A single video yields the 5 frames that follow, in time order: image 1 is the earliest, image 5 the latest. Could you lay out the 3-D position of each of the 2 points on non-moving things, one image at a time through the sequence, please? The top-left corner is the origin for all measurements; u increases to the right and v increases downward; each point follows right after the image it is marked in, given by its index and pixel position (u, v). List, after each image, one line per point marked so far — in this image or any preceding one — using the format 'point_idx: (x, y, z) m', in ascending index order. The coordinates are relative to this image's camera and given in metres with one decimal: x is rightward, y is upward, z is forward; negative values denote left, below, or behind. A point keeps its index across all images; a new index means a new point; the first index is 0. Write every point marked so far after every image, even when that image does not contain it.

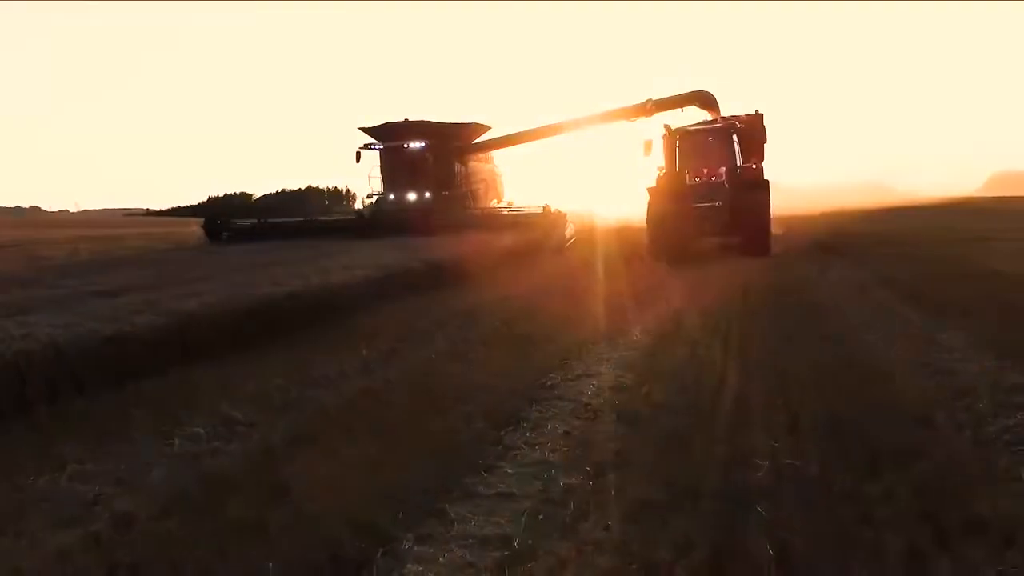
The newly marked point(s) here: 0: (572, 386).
0: (+0.4, -0.7, +5.6) m
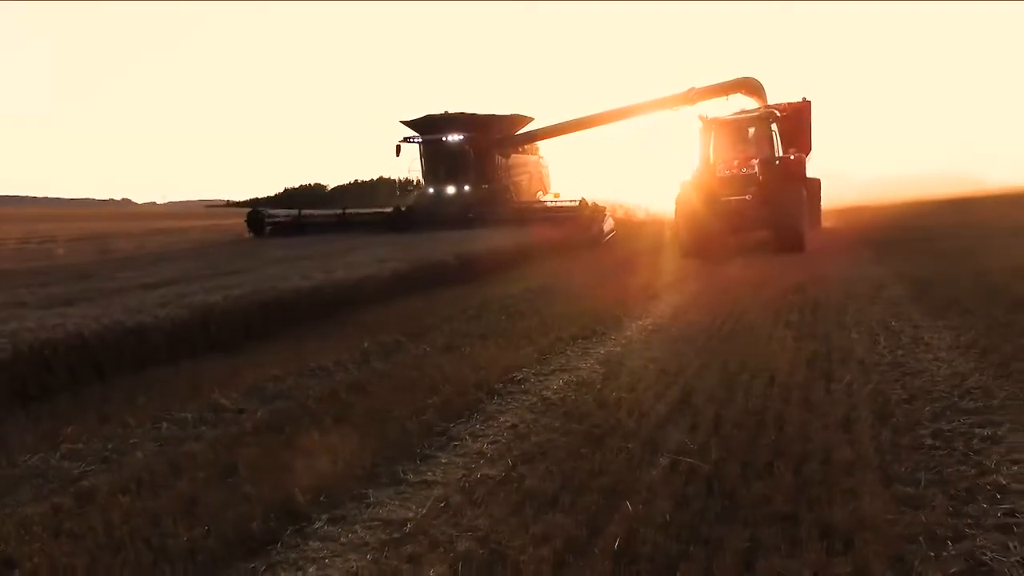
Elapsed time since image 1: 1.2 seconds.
0: (+0.2, -0.7, +5.8) m
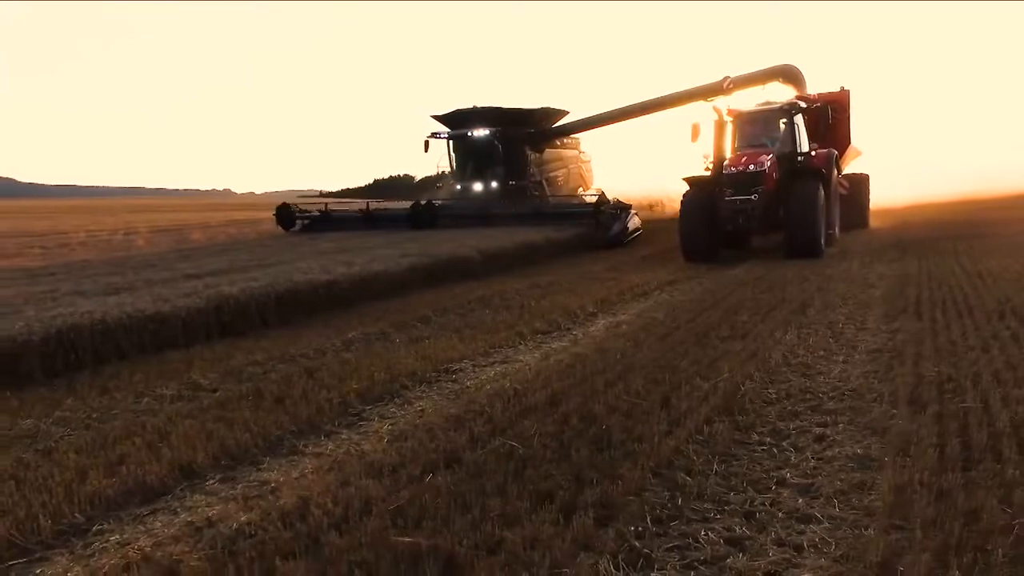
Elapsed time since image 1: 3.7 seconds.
0: (-0.3, -0.7, +6.5) m
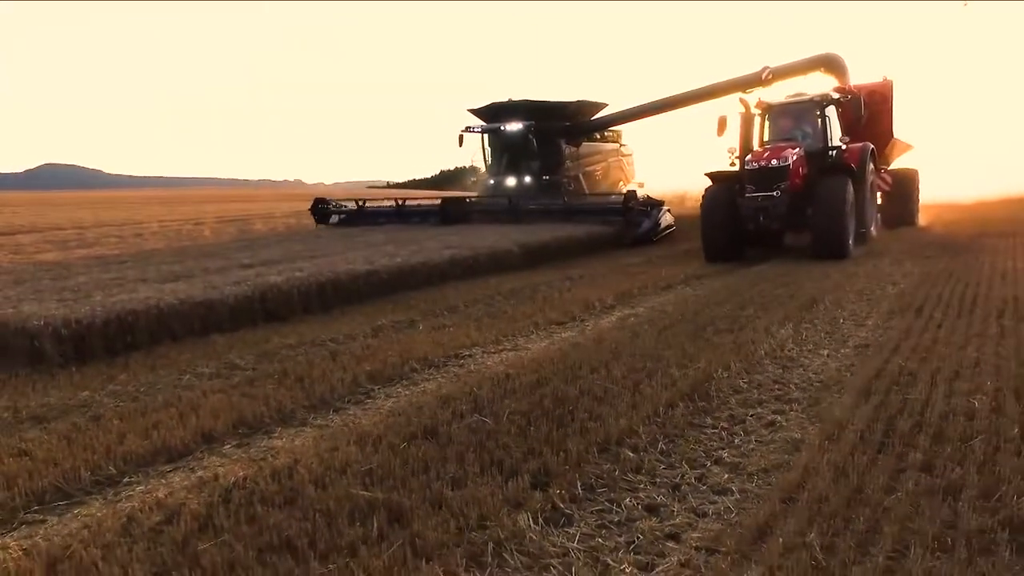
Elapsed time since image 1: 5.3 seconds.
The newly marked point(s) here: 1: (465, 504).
0: (-0.3, -0.6, +7.0) m
1: (-0.2, -1.0, +3.5) m
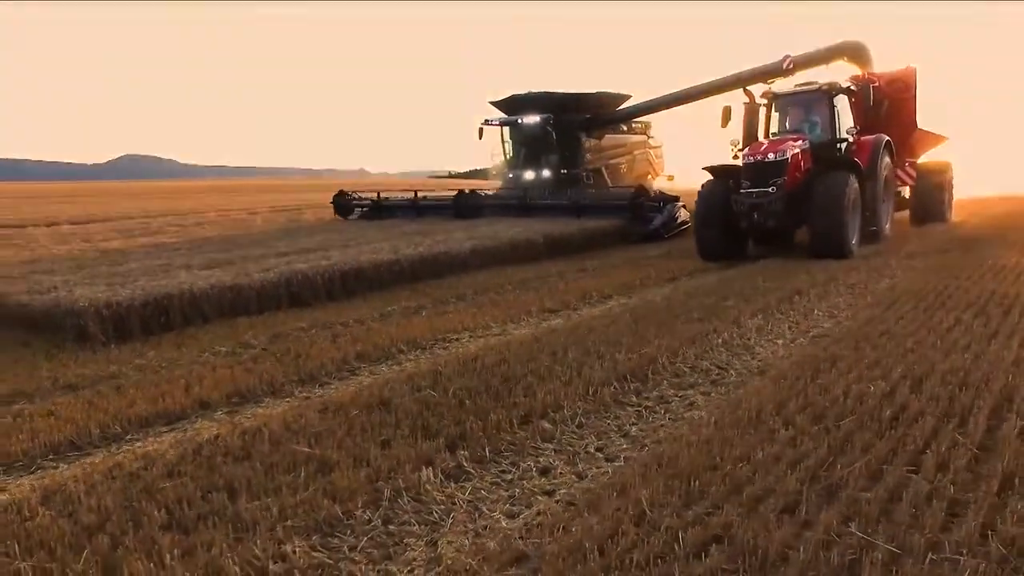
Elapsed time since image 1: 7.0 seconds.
0: (-0.5, -0.5, +7.7) m
1: (-0.7, -0.9, +4.2) m
